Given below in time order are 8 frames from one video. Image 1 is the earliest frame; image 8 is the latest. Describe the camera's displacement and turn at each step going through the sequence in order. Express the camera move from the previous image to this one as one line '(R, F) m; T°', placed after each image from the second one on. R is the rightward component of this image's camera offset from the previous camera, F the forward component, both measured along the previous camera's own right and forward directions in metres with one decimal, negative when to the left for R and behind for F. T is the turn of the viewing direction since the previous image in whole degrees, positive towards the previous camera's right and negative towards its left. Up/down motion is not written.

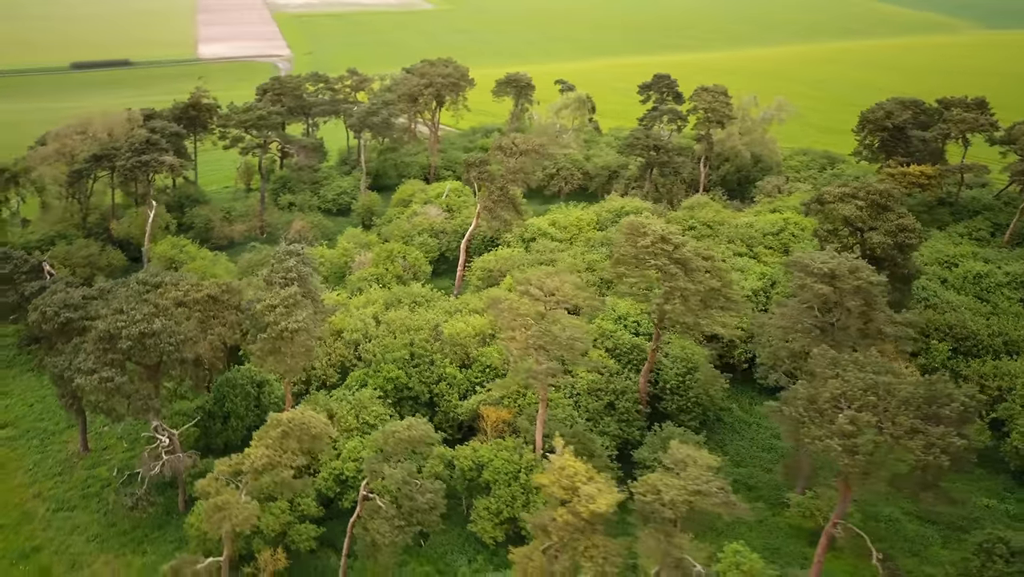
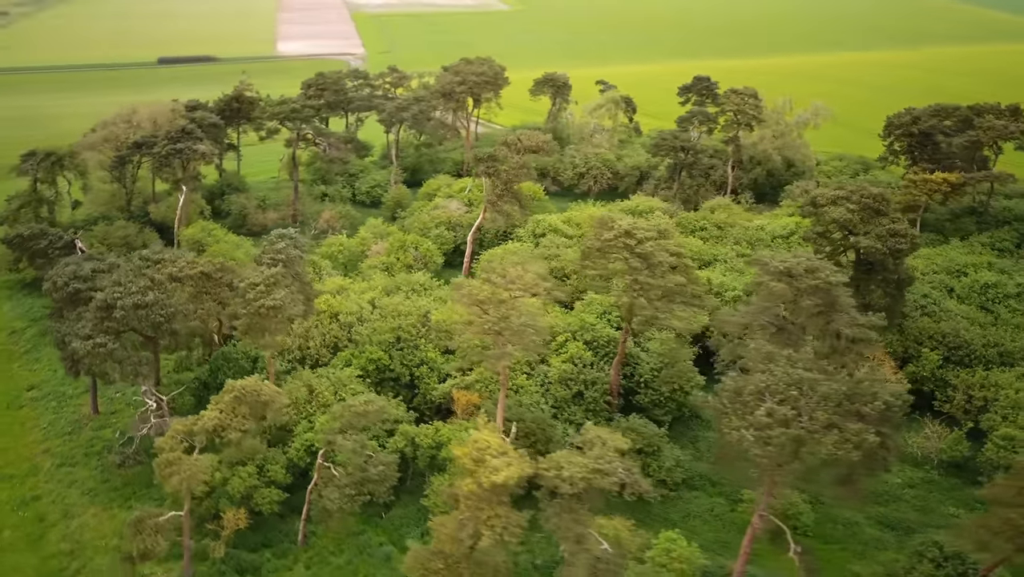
(+2.9, -0.7) m; -5°
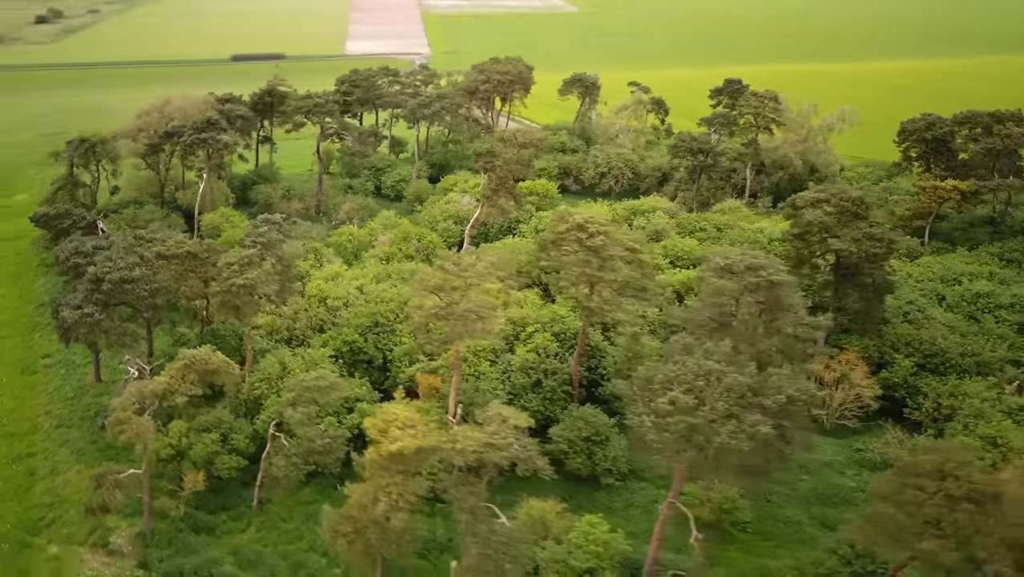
(+3.2, -0.6) m; -5°
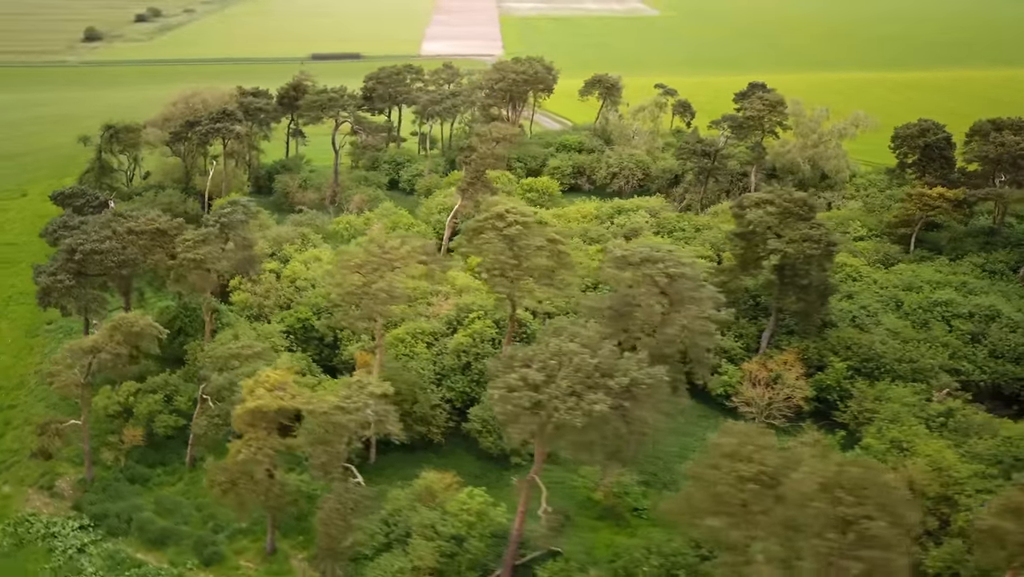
(+4.7, -0.8) m; -6°
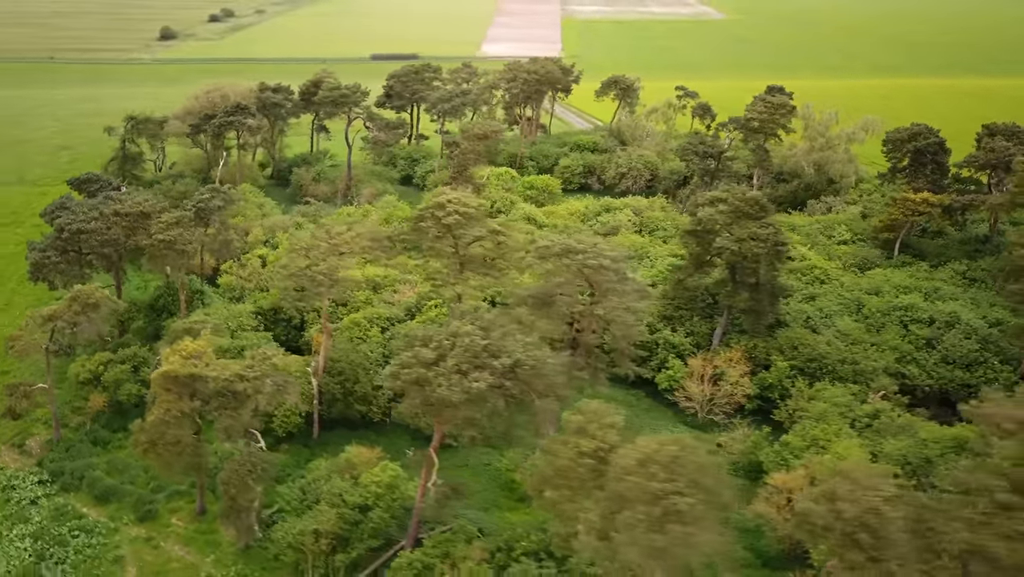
(+3.8, -0.7) m; -4°
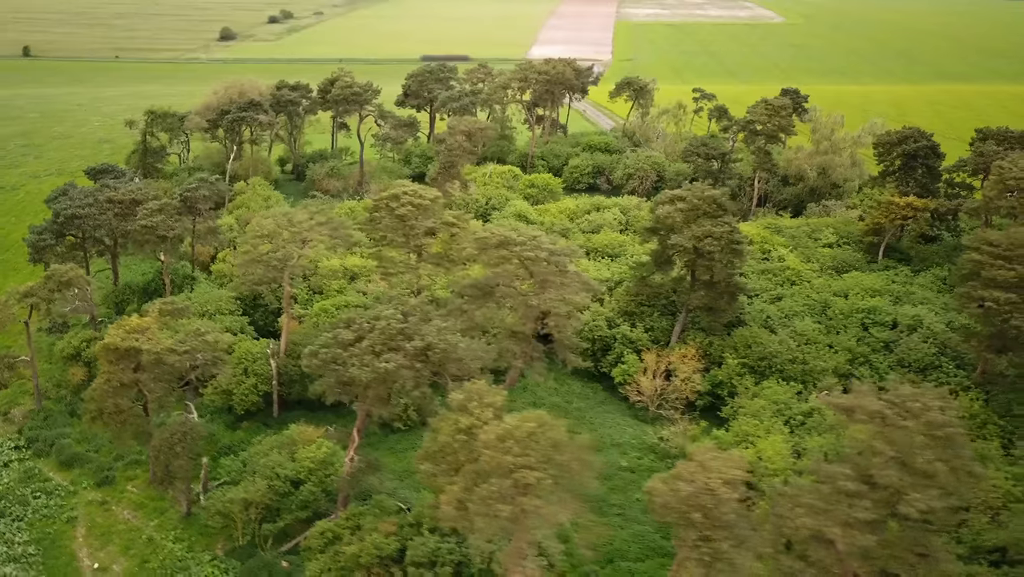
(+3.3, -0.6) m; -4°
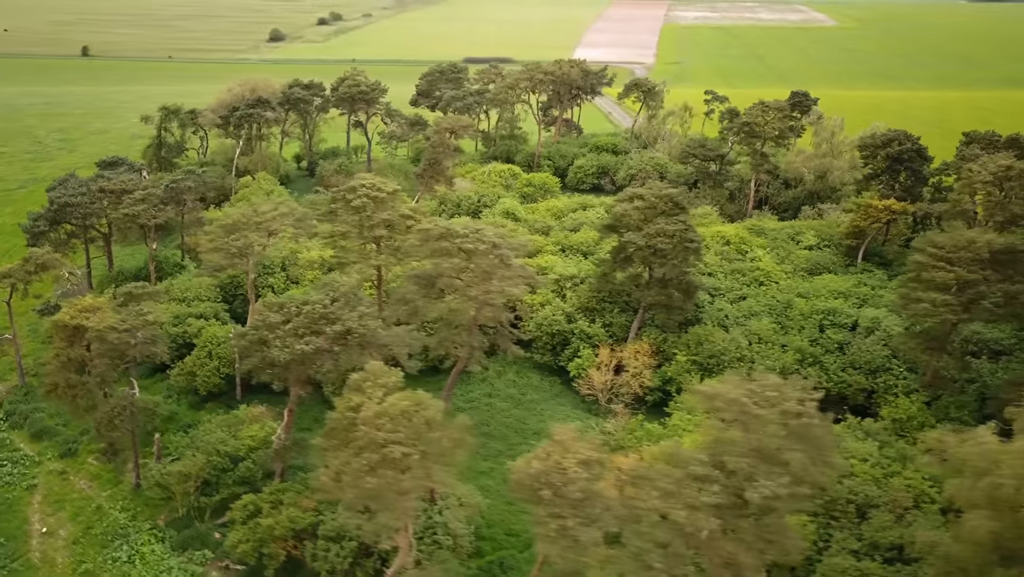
(+3.2, -0.5) m; -3°
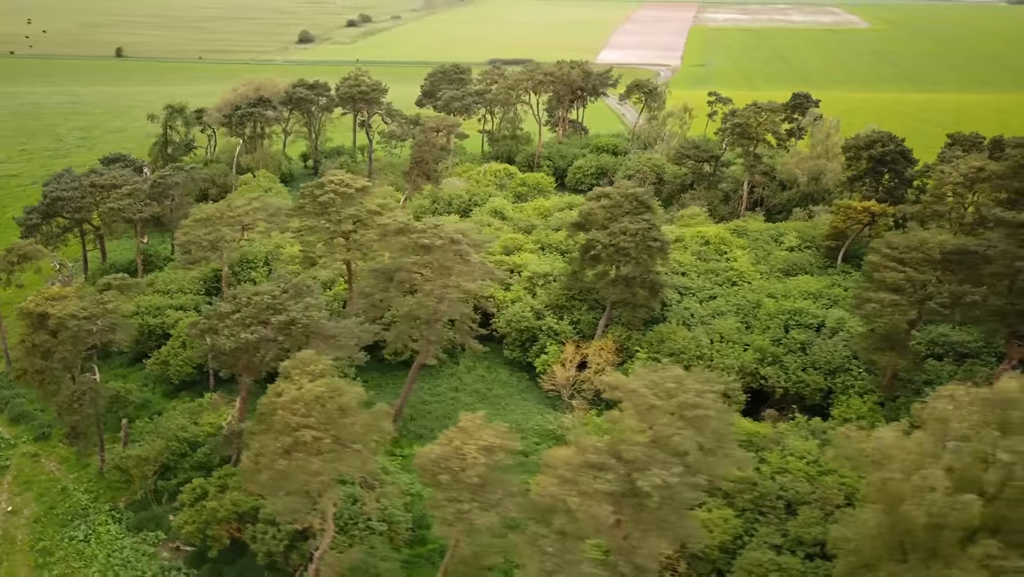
(+2.2, -0.4) m; -2°
